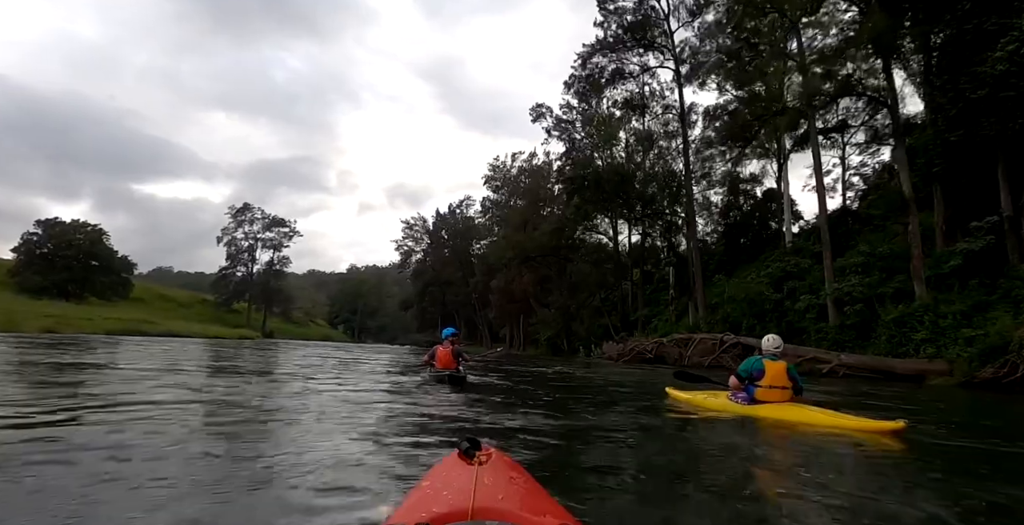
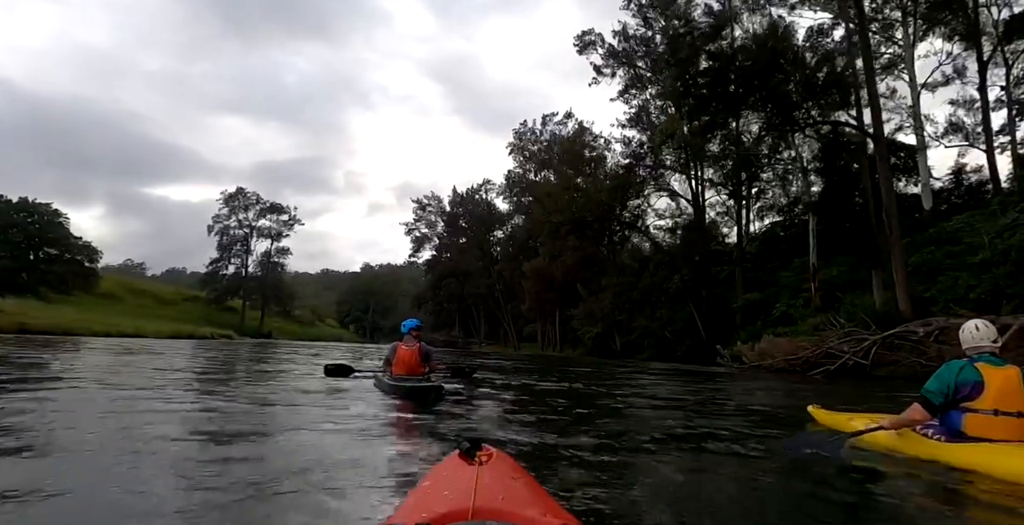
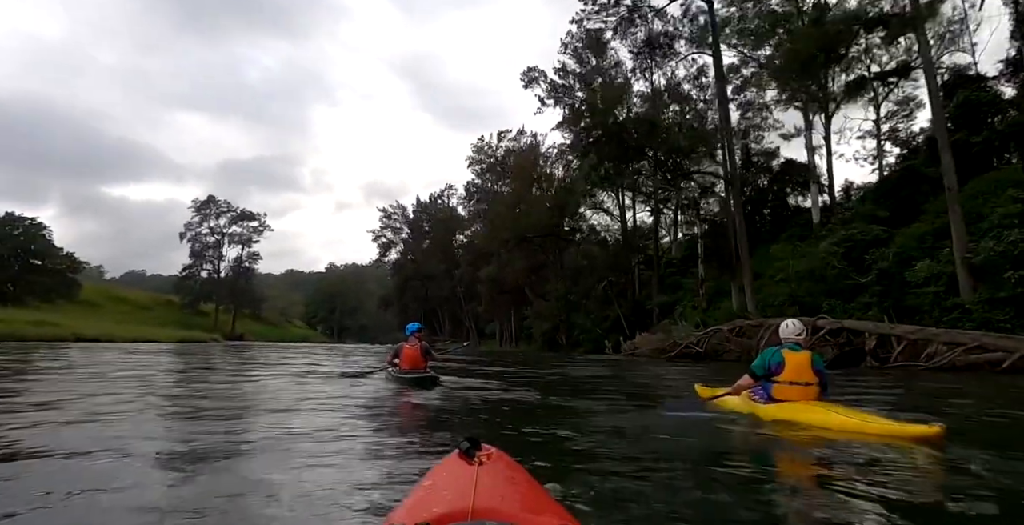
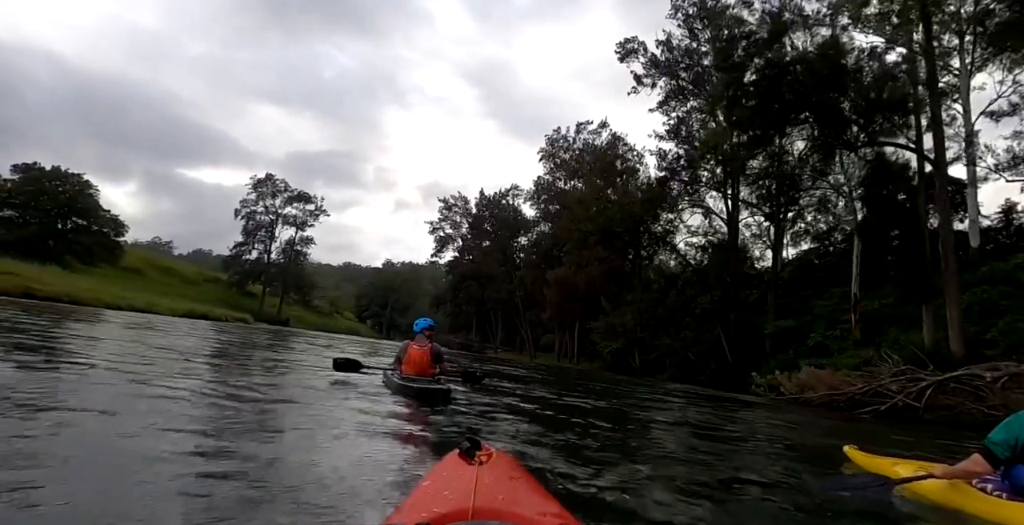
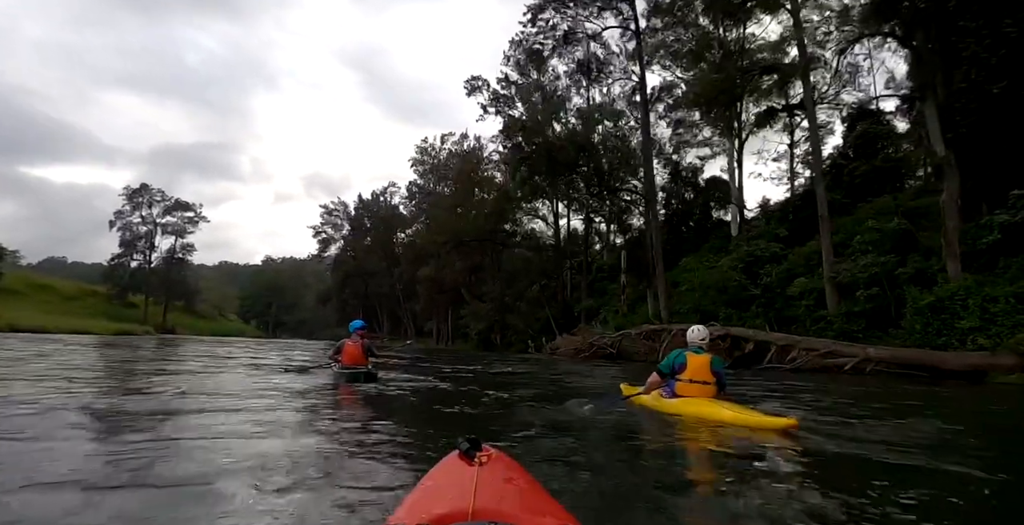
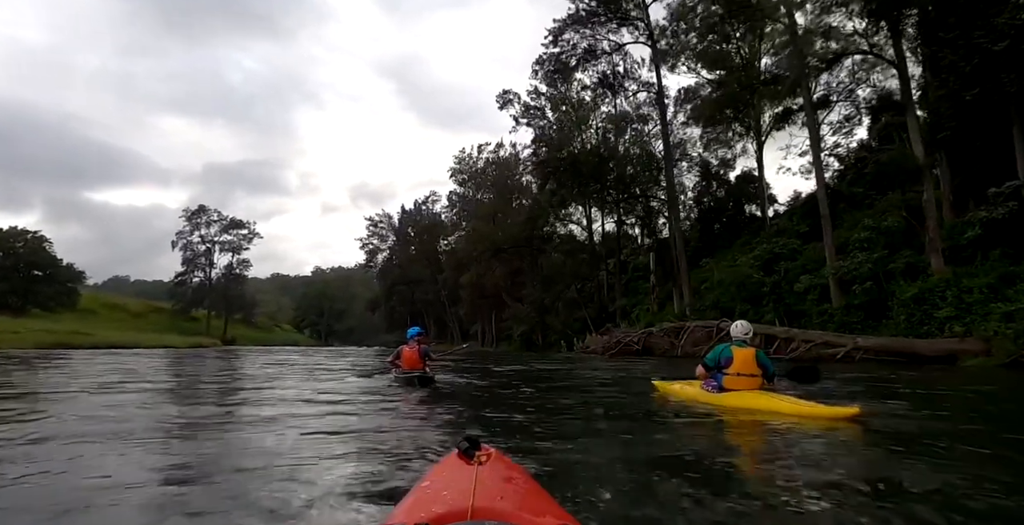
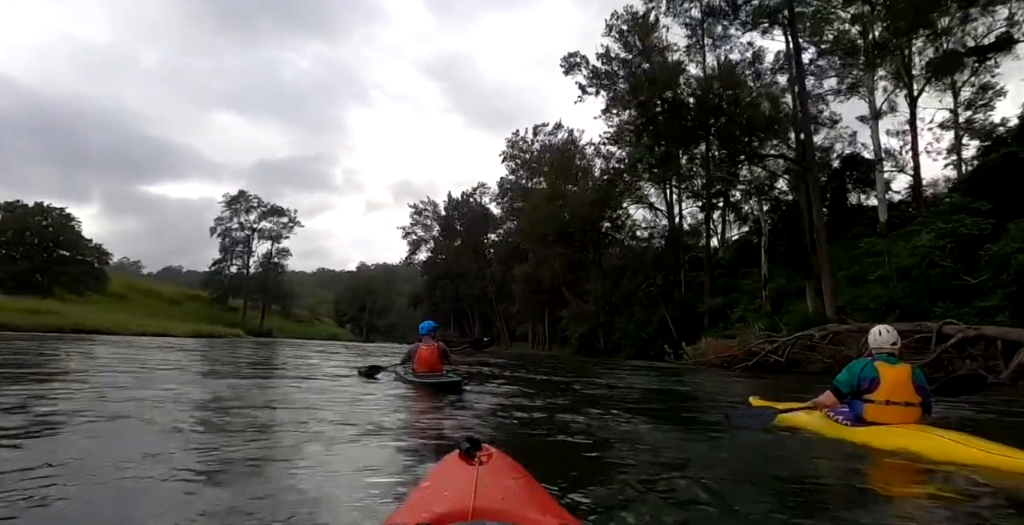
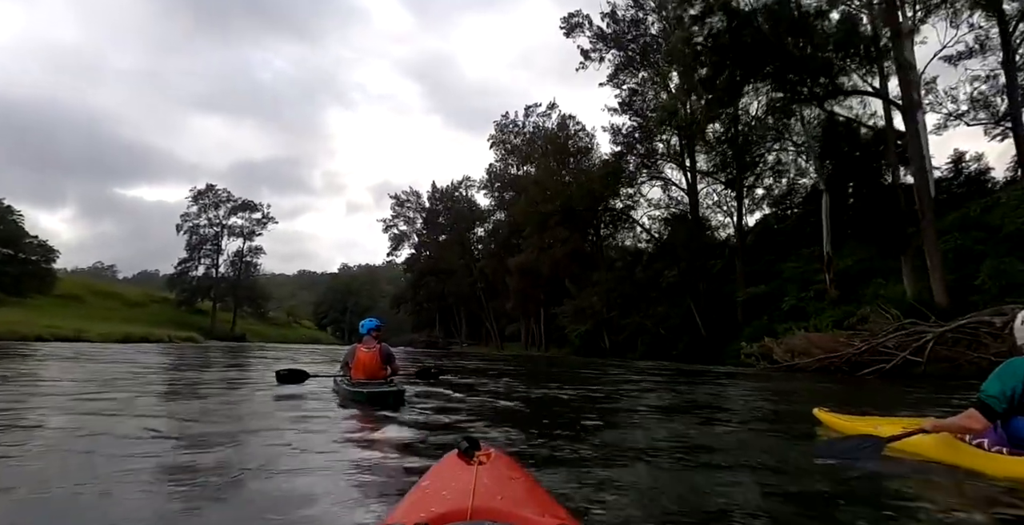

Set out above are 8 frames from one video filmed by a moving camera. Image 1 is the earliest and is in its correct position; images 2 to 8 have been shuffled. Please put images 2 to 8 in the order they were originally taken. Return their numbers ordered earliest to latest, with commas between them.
6, 5, 3, 7, 2, 4, 8
